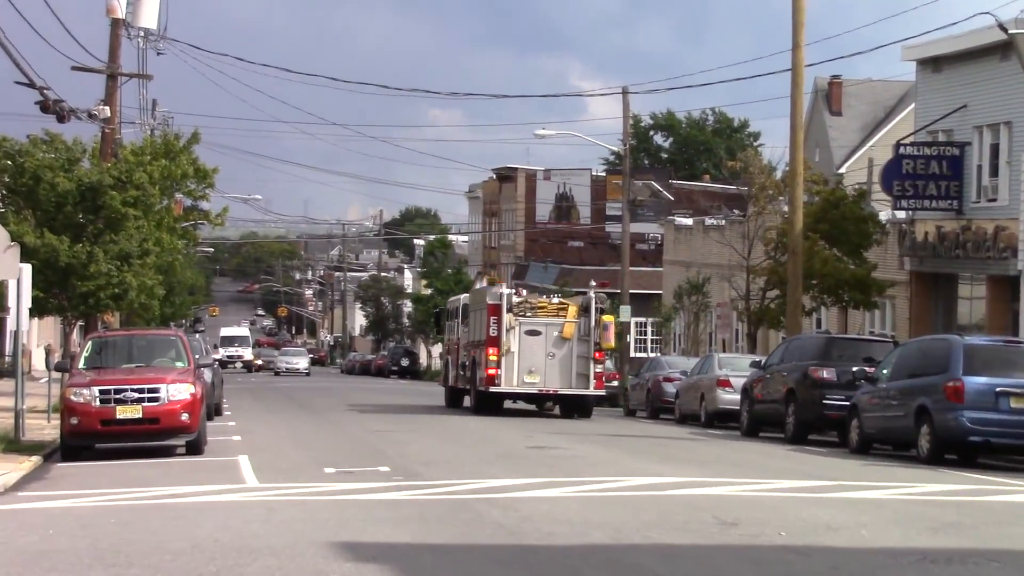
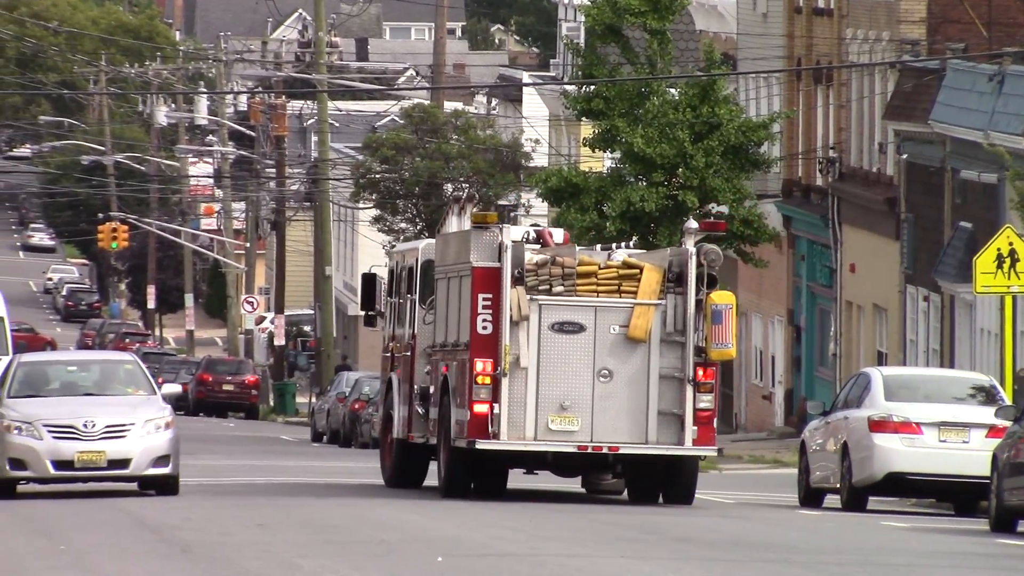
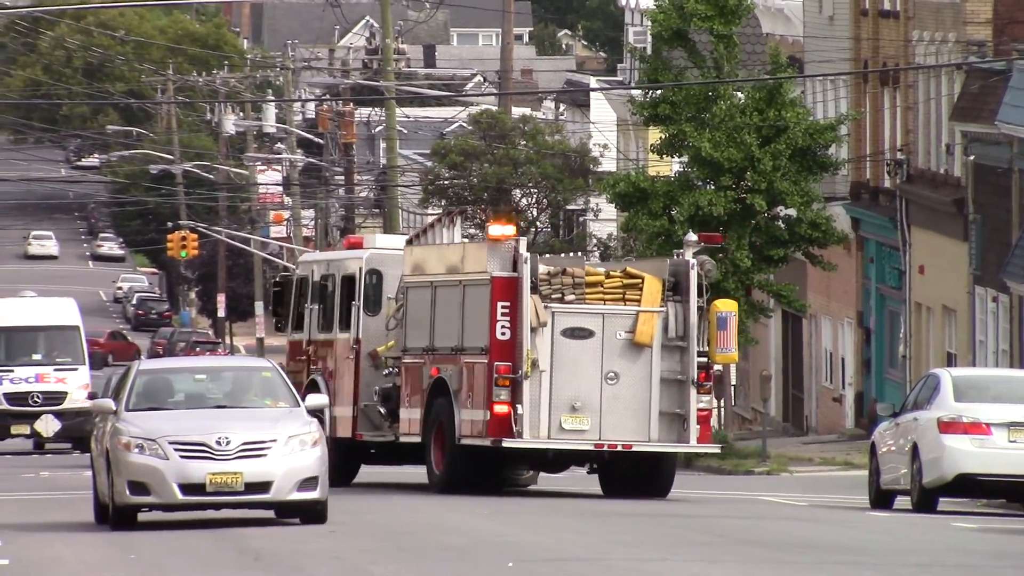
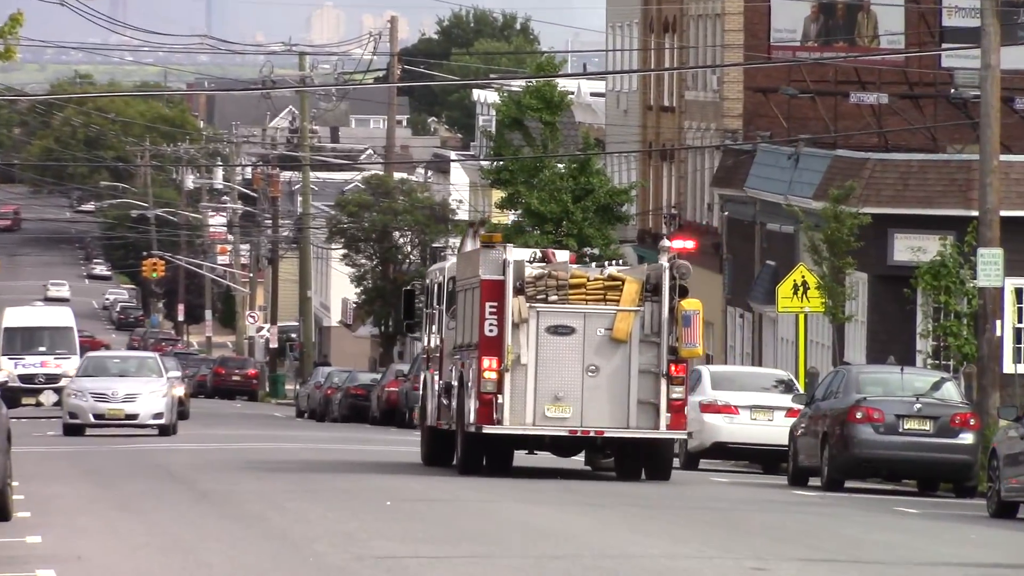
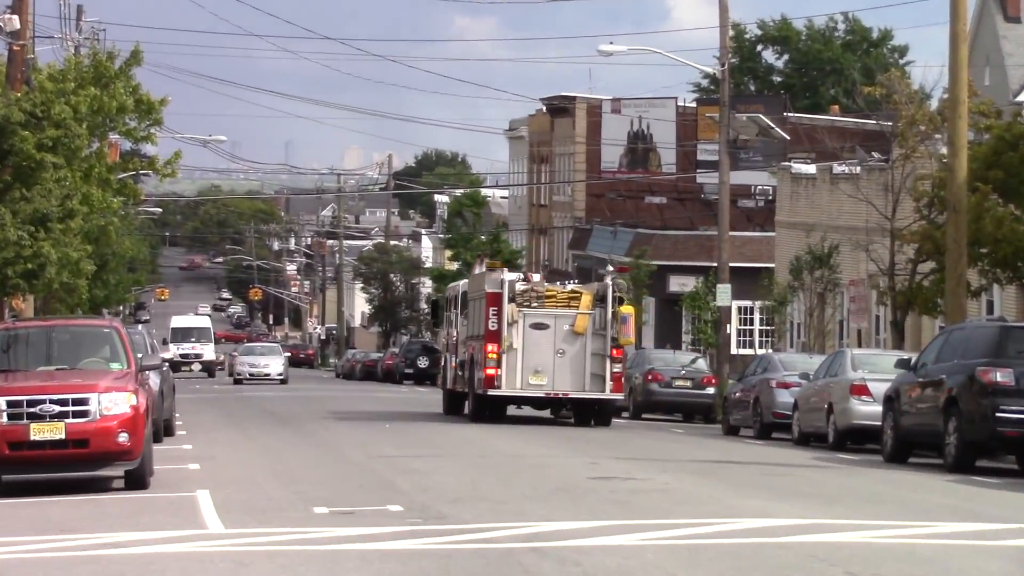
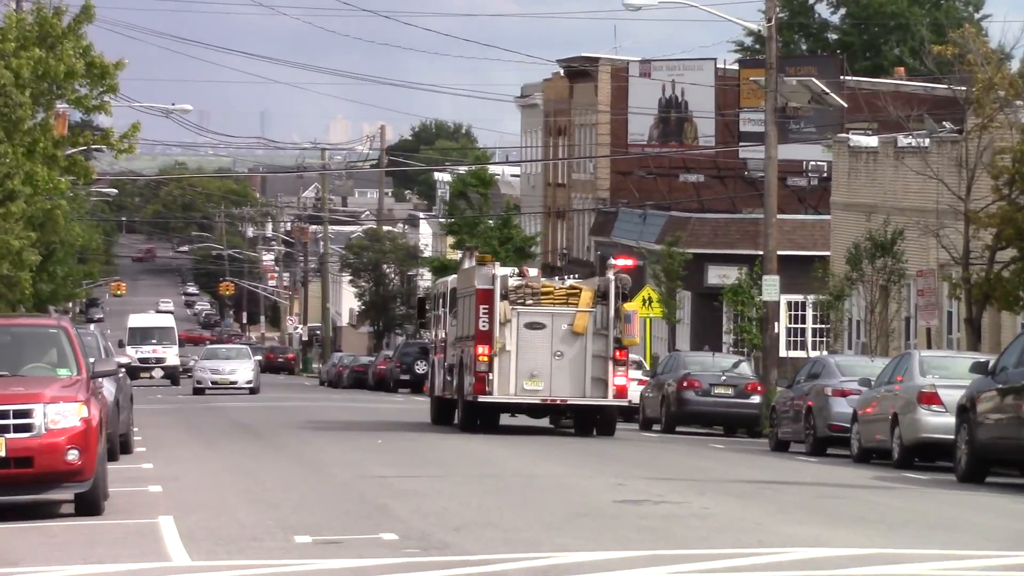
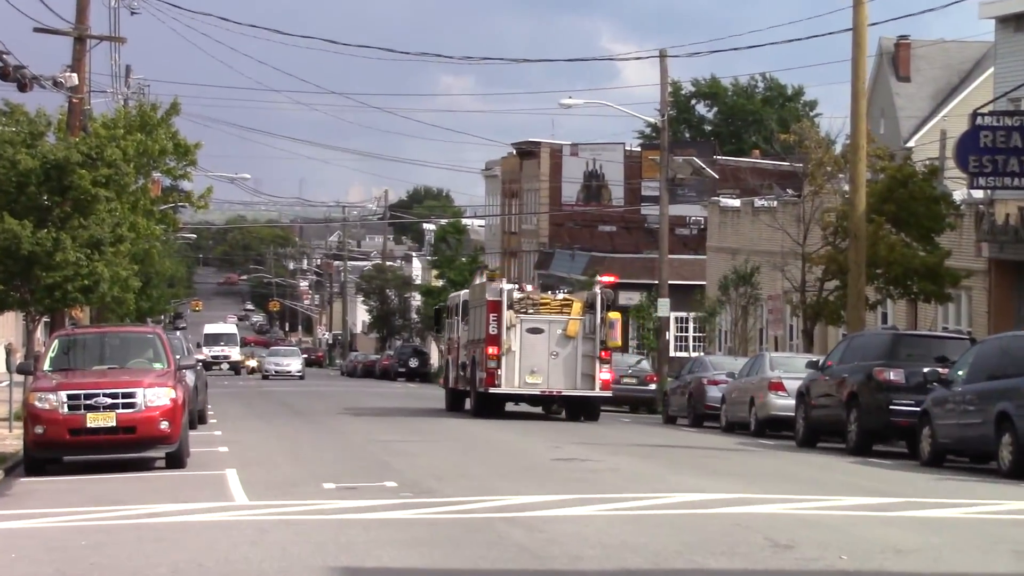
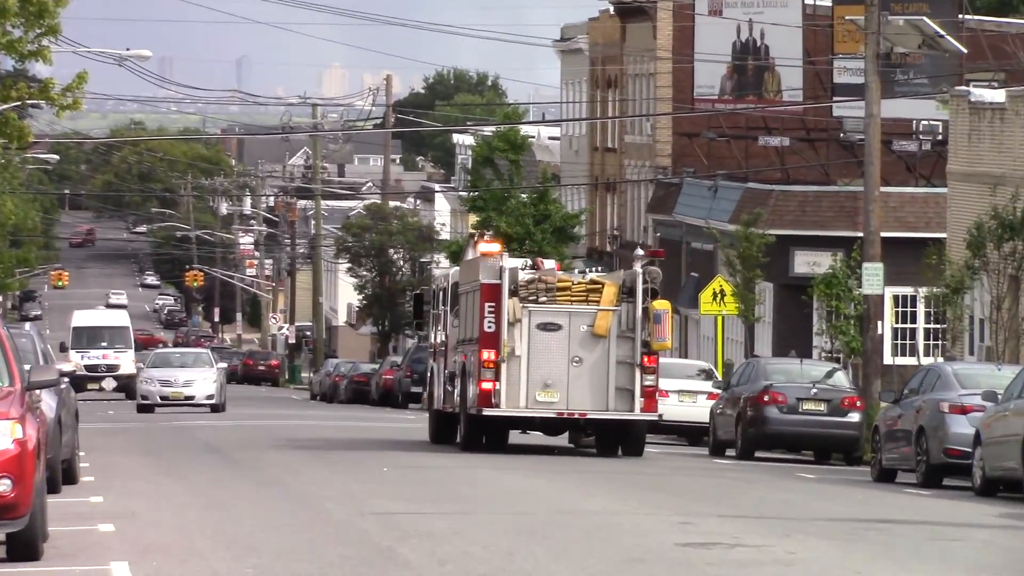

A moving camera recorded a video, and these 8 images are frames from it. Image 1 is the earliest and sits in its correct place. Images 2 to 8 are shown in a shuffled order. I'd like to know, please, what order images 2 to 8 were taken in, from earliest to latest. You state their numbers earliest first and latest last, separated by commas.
7, 5, 6, 8, 4, 2, 3
